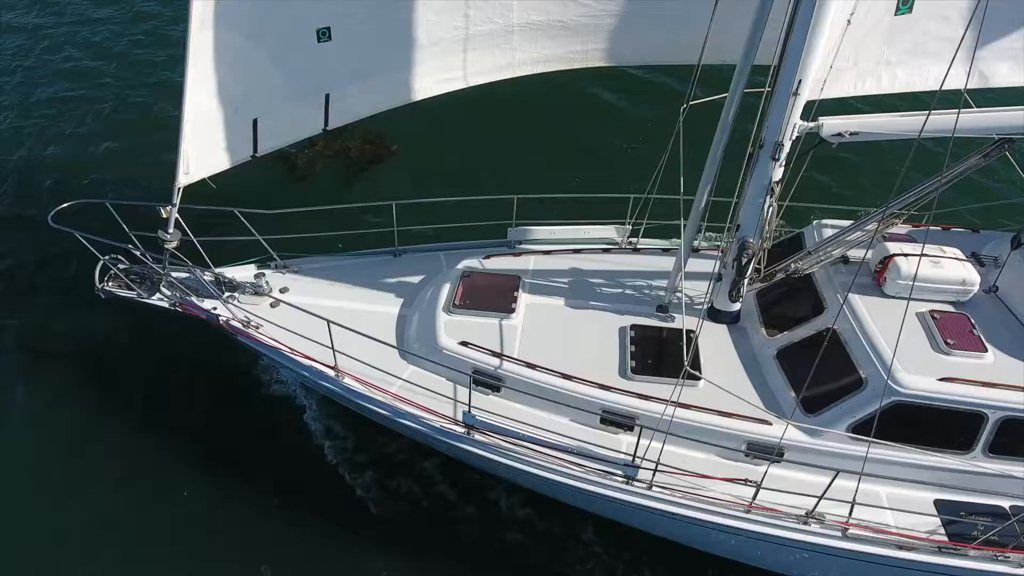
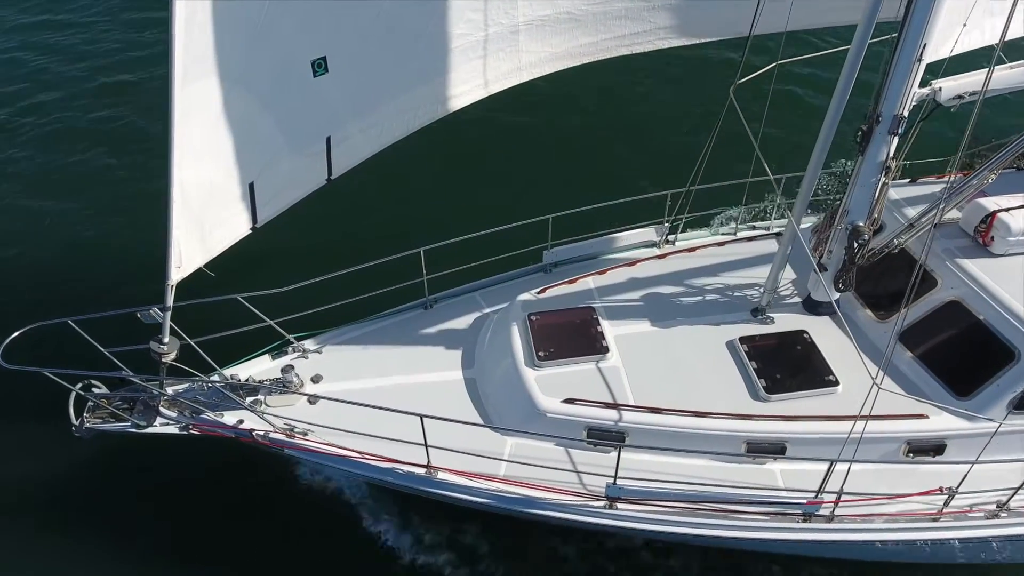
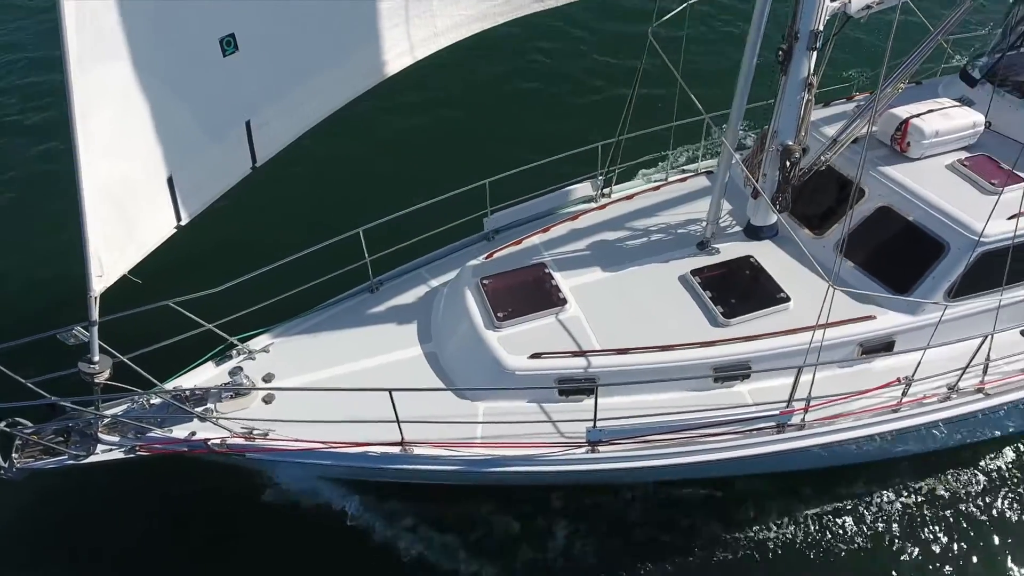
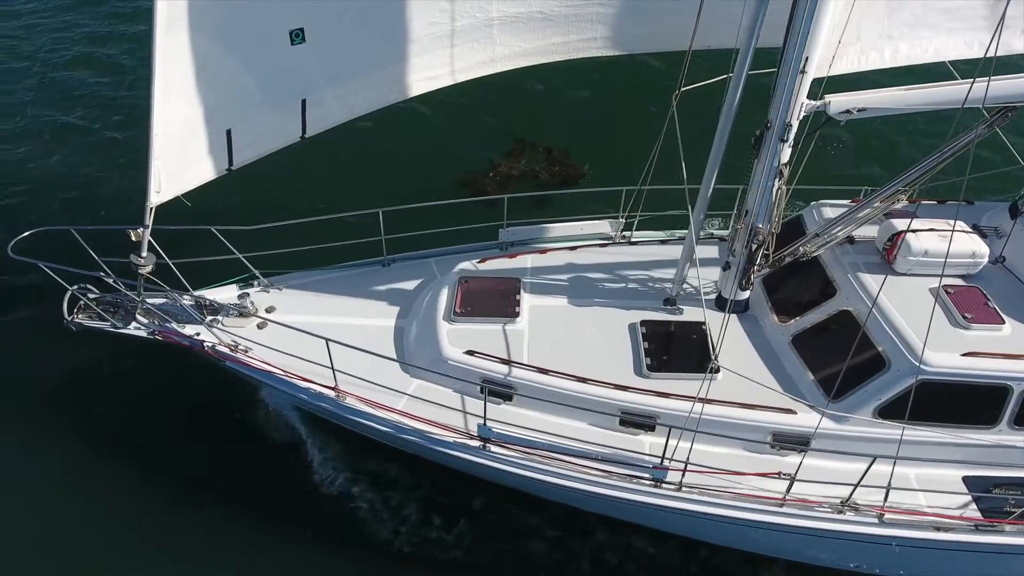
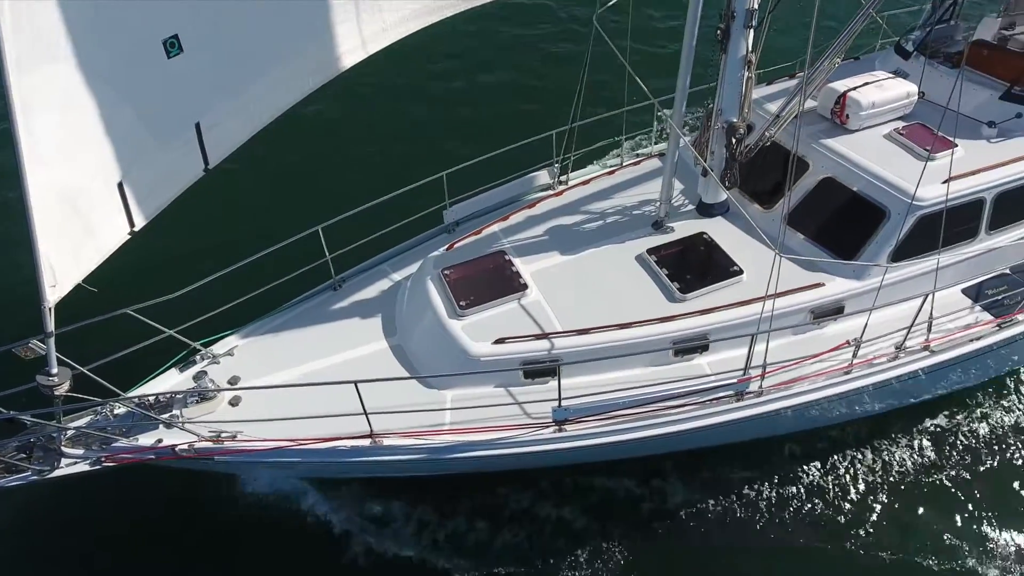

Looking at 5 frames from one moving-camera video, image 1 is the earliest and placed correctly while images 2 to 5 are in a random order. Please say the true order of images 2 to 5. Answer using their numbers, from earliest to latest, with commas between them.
4, 2, 3, 5
